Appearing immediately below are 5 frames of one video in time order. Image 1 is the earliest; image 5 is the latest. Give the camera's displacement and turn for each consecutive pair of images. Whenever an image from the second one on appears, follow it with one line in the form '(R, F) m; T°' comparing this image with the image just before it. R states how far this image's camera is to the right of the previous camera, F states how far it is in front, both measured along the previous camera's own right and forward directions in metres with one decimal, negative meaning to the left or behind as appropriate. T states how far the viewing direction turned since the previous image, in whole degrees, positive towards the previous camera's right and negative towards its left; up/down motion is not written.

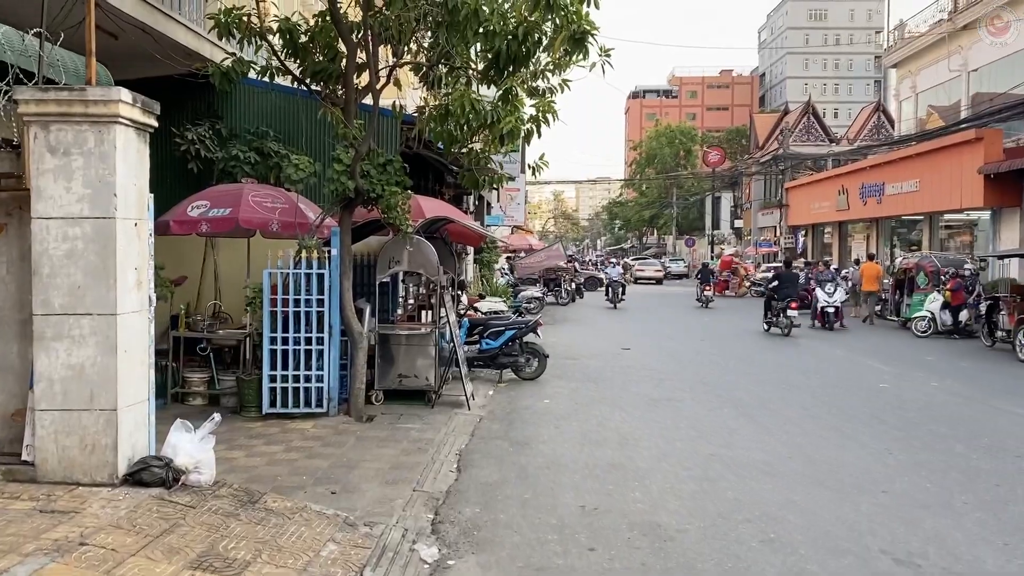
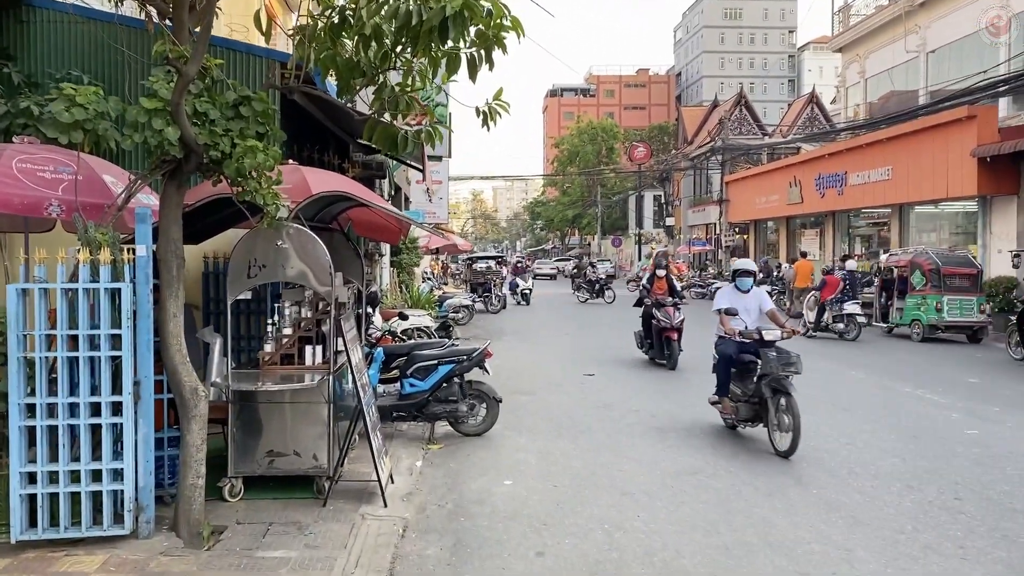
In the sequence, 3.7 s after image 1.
(-0.1, +3.2) m; +5°
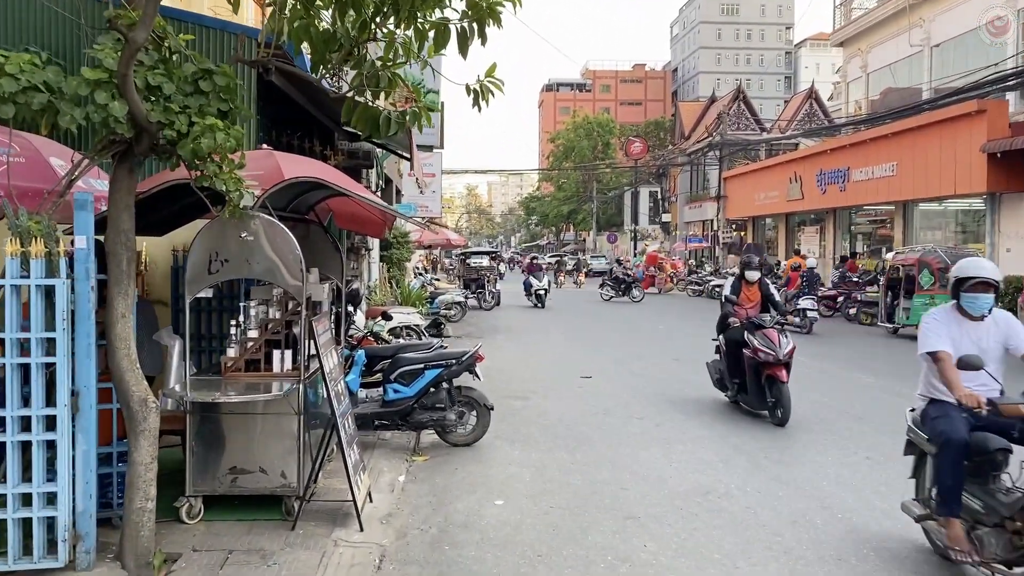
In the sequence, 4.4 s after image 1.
(0.0, +0.5) m; 0°
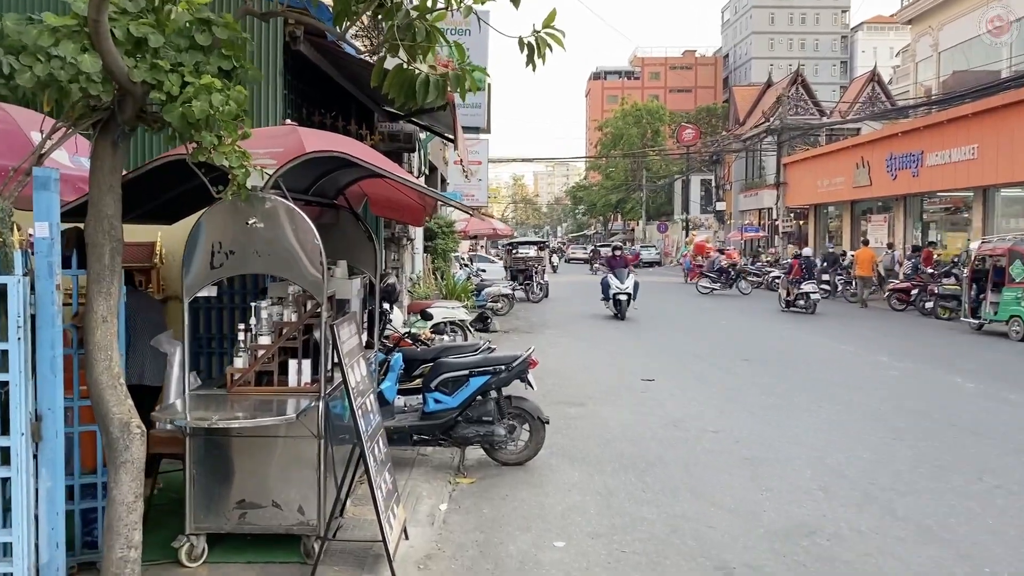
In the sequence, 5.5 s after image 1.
(-0.1, +0.9) m; -3°
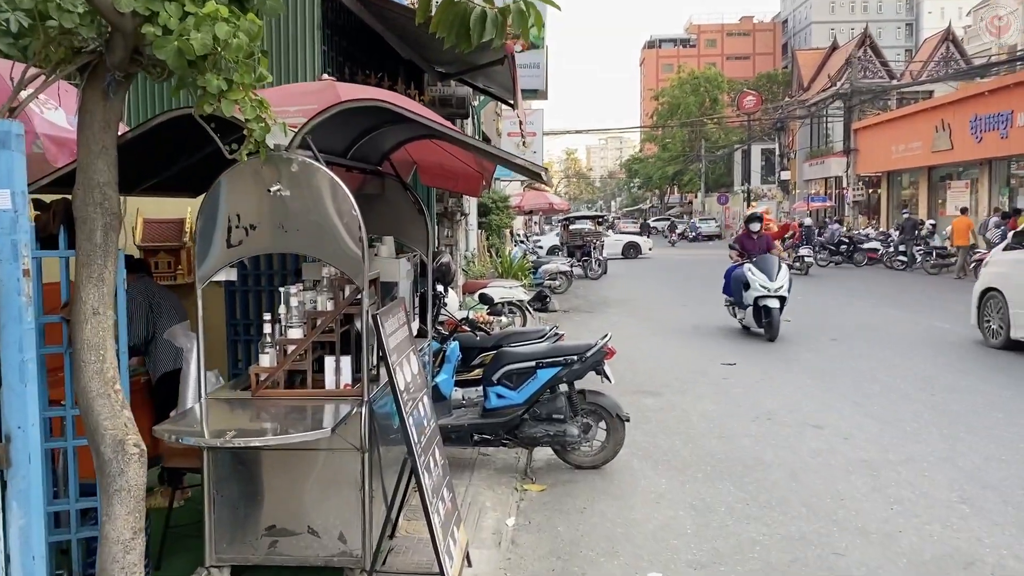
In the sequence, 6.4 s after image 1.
(-0.1, +0.8) m; -3°
